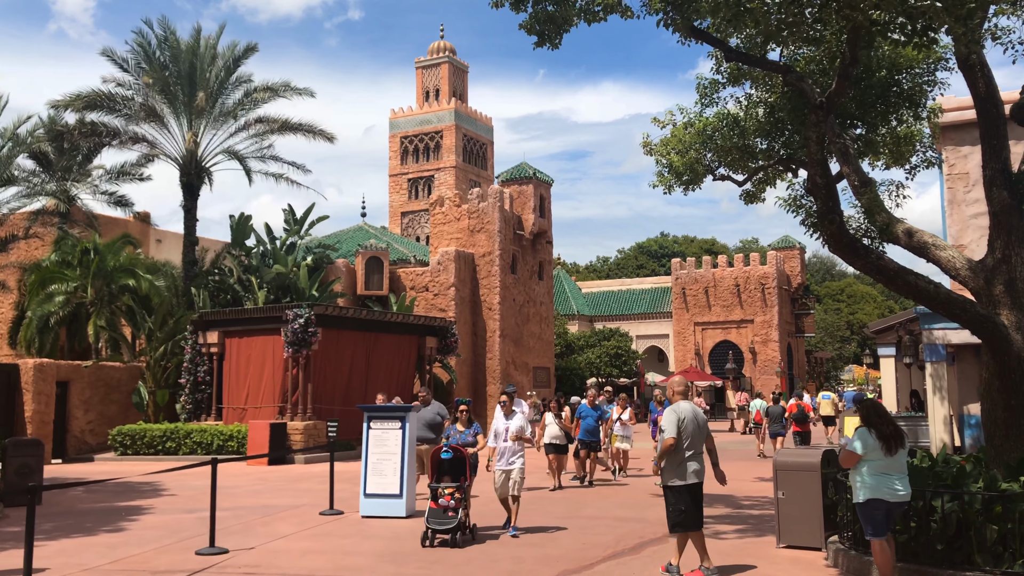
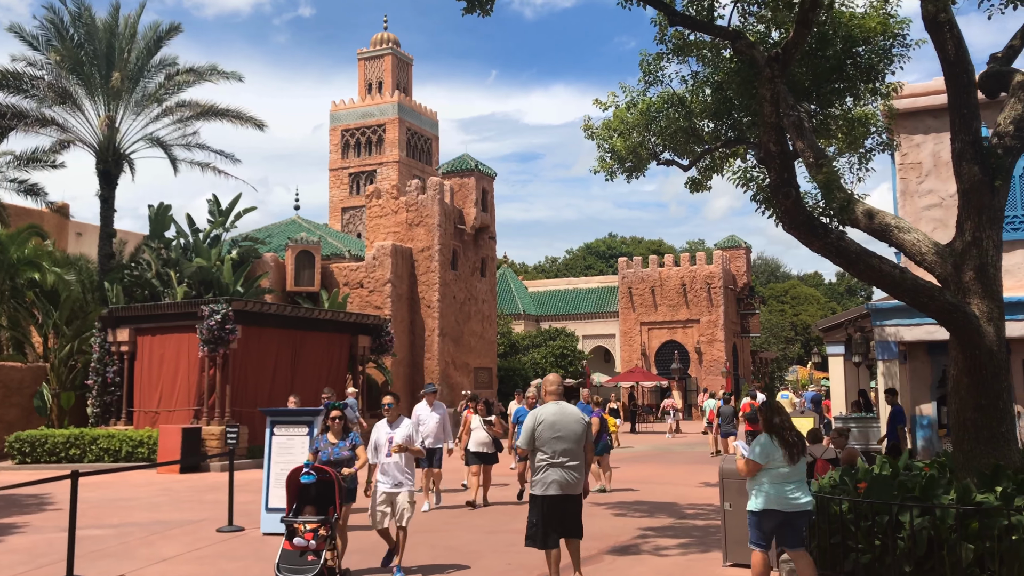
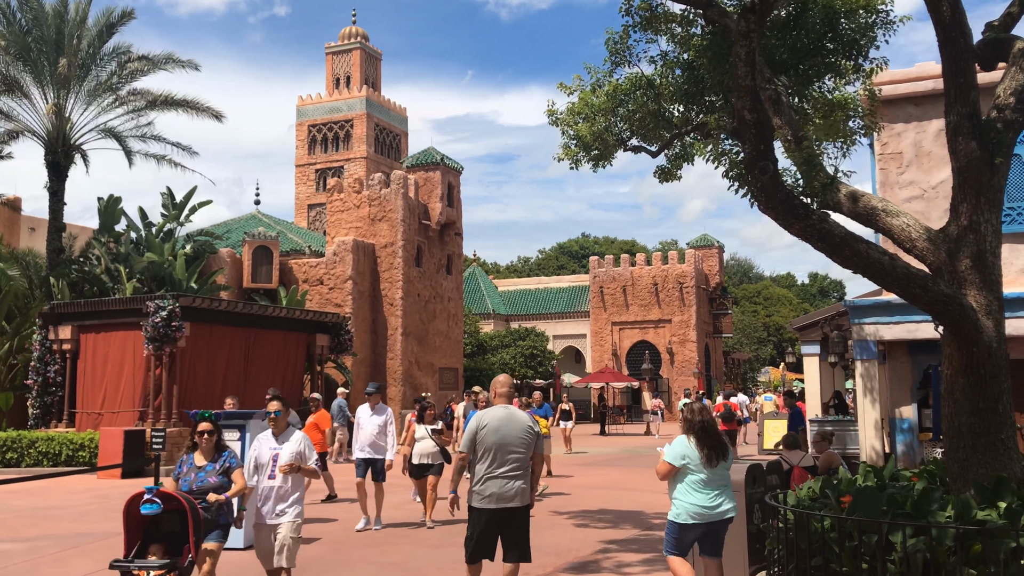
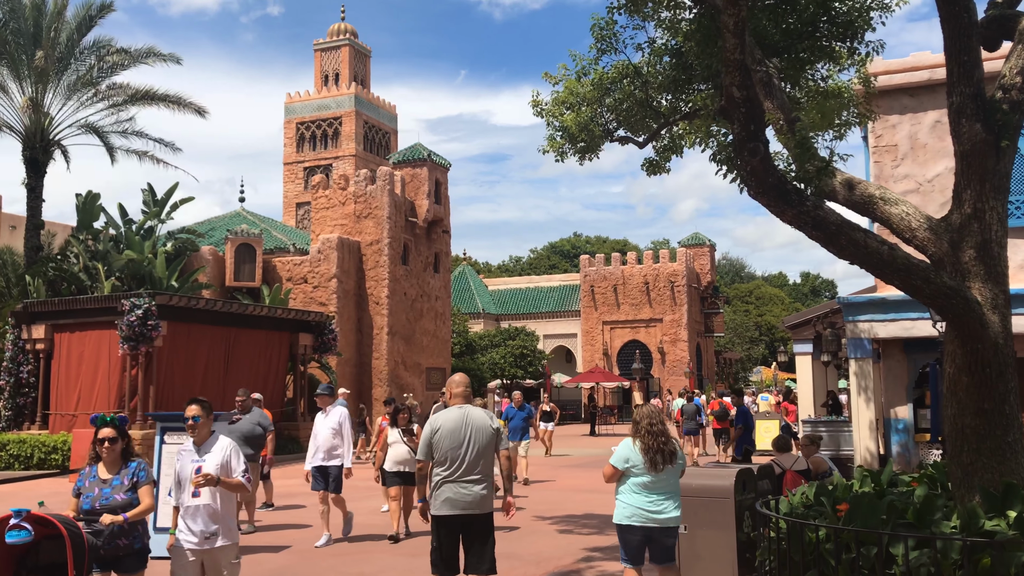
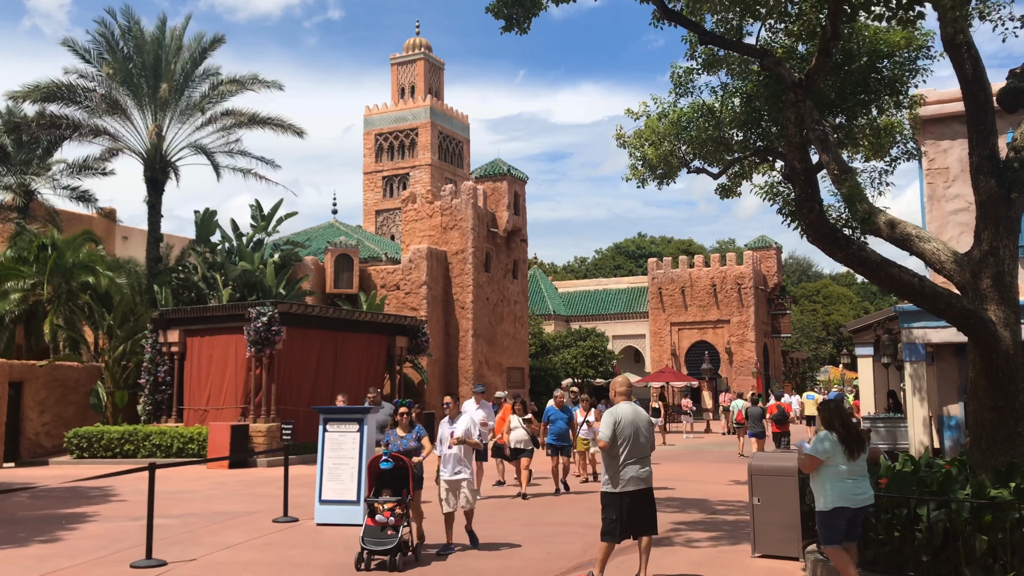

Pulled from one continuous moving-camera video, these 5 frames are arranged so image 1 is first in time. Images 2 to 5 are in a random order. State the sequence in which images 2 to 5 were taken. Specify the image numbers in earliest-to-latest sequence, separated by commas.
5, 2, 3, 4
